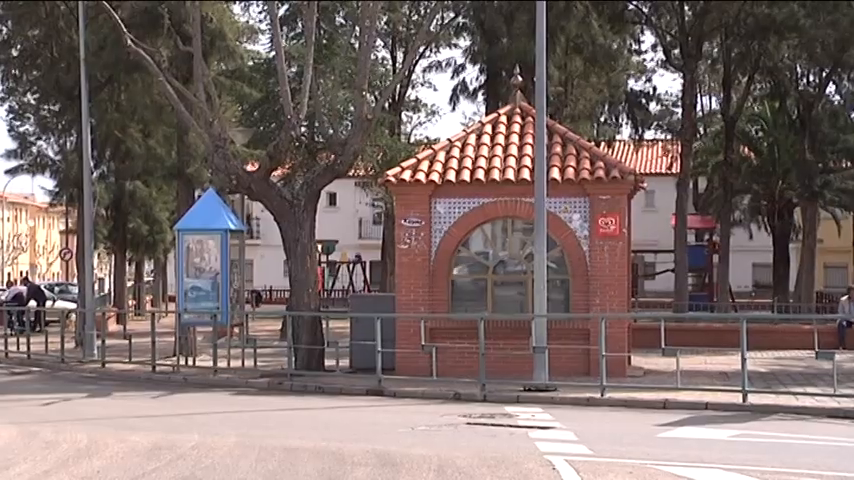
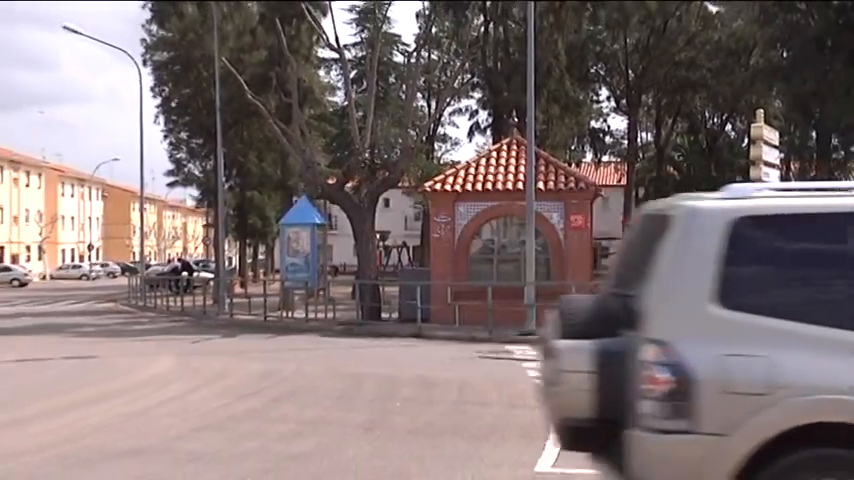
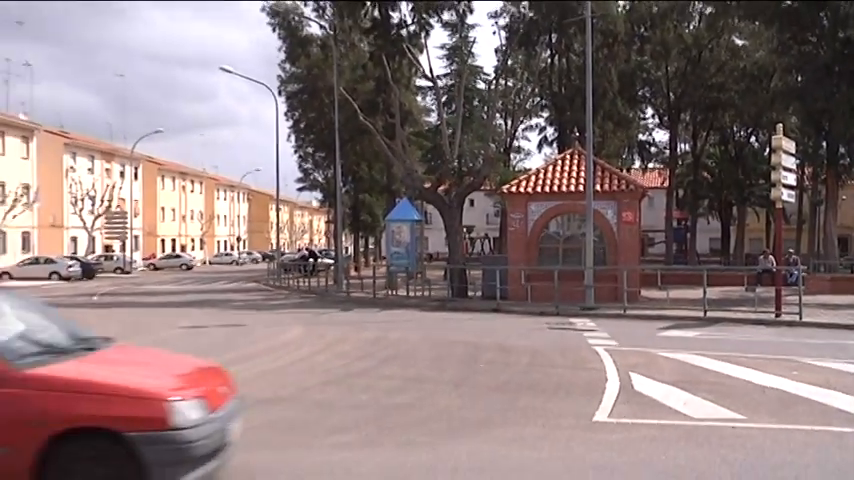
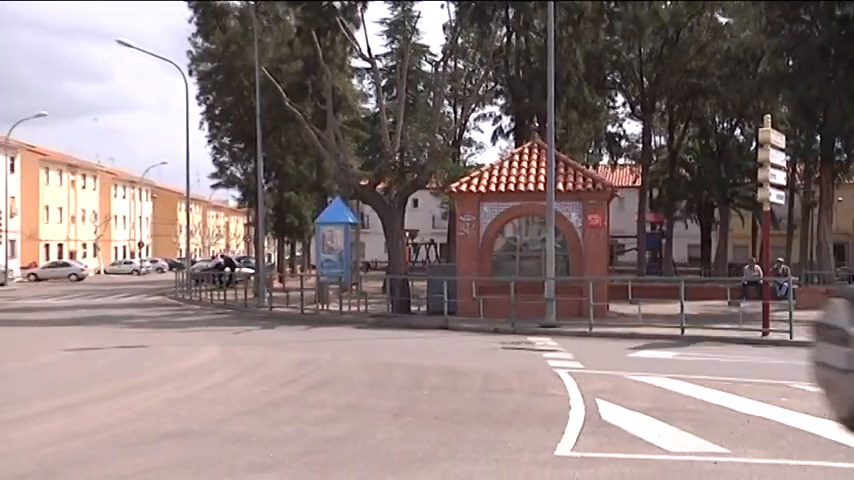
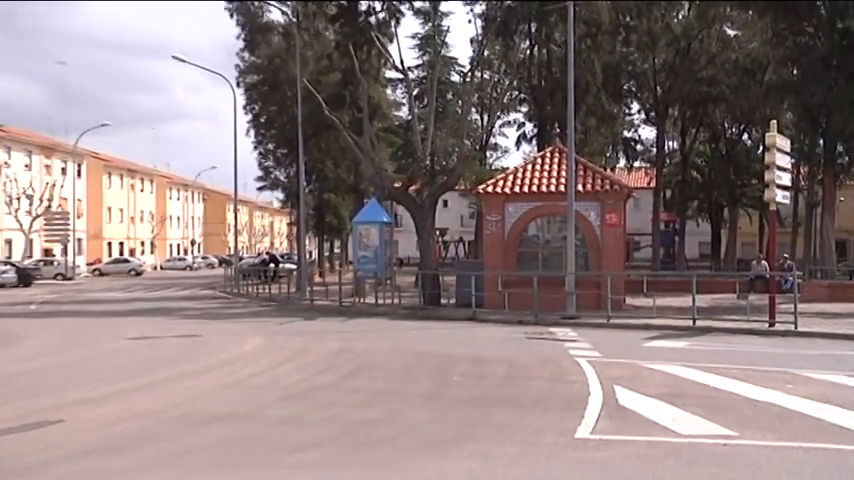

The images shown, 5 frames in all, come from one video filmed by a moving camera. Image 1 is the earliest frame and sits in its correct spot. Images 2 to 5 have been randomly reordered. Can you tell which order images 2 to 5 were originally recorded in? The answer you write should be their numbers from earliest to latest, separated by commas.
2, 4, 5, 3
